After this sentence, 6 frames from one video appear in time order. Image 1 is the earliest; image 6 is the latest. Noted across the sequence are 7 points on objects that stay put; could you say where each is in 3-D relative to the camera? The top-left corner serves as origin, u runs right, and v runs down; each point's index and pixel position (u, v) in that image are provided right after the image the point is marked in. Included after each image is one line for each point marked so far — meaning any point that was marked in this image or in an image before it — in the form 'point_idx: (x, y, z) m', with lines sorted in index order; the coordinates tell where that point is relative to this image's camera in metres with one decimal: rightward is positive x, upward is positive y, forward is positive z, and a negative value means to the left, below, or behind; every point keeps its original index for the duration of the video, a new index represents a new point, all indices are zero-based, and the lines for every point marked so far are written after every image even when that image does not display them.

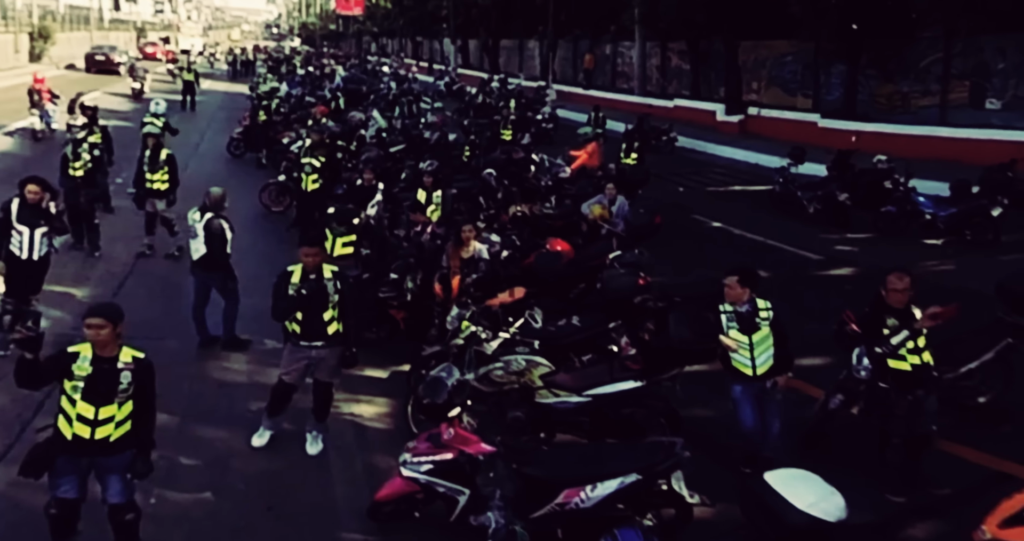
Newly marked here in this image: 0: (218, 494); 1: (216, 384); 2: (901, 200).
0: (-1.8, -1.4, +6.0) m
1: (-2.4, -0.9, +7.9) m
2: (+5.6, +0.9, +13.7) m
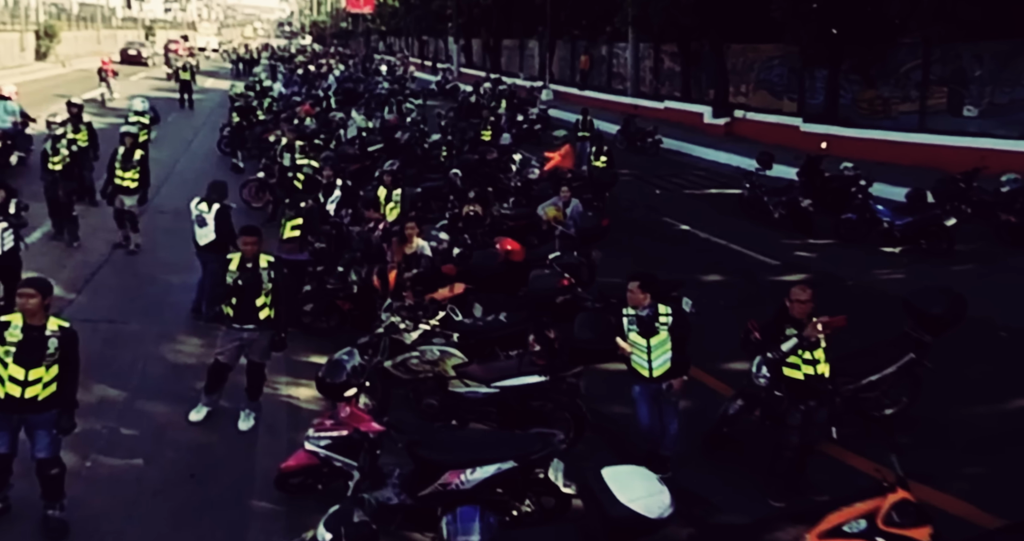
0: (-2.4, -1.3, +6.5) m
1: (-2.9, -0.9, +8.4) m
2: (+5.1, +0.9, +14.0) m
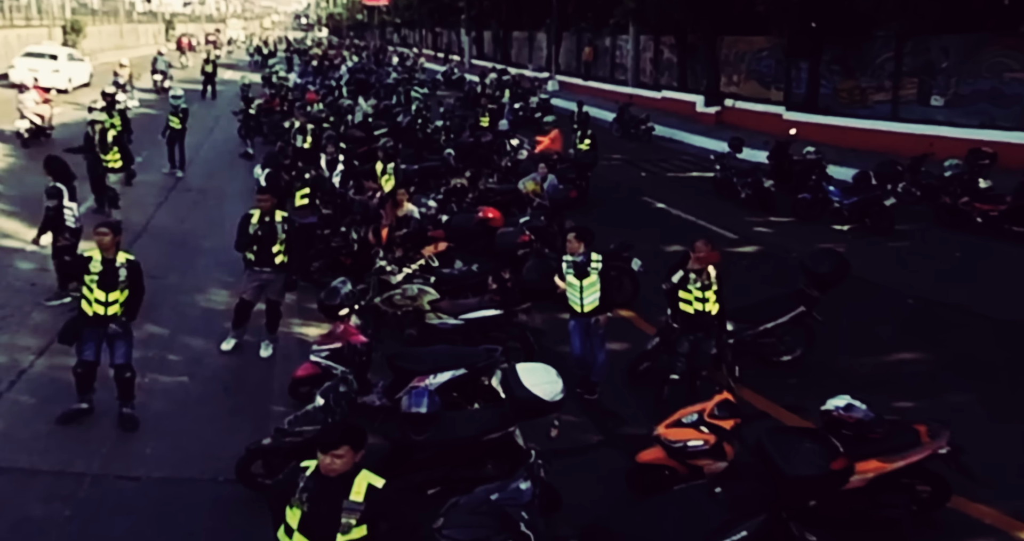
0: (-2.7, -0.9, +8.2) m
1: (-3.2, -0.4, +10.0) m
2: (+4.9, +1.4, +15.6) m
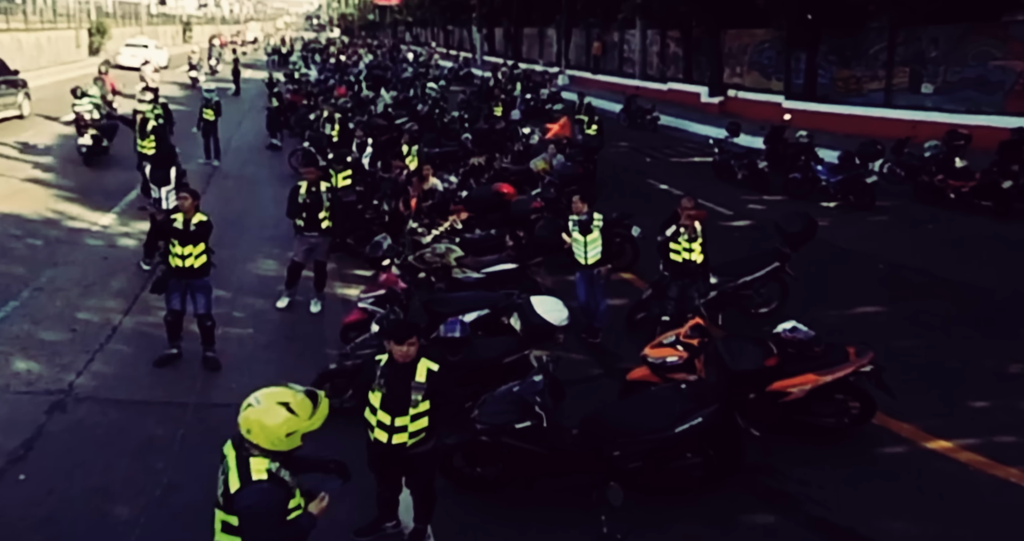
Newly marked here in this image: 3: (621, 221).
0: (-2.5, -0.5, +9.5) m
1: (-3.0, -0.1, +11.4) m
2: (+5.2, +1.8, +16.8) m
3: (+1.3, +0.6, +11.2) m
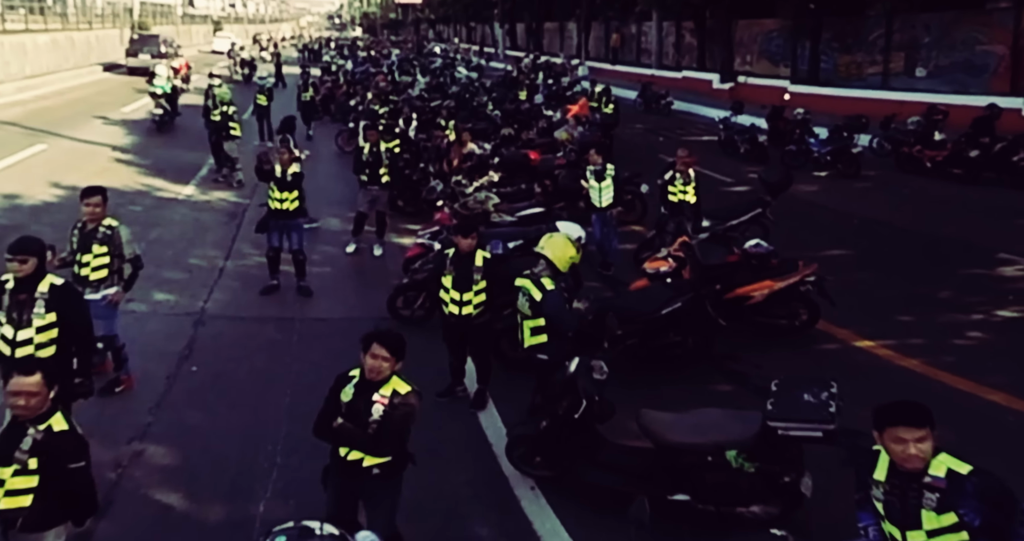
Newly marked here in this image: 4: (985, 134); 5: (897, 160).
0: (-2.2, +0.1, +11.7) m
1: (-2.7, +0.6, +13.6) m
2: (+5.7, +2.5, +18.8) m
3: (+1.6, +1.3, +13.2) m
4: (+8.4, +2.4, +17.0) m
5: (+7.3, +2.1, +18.3) m
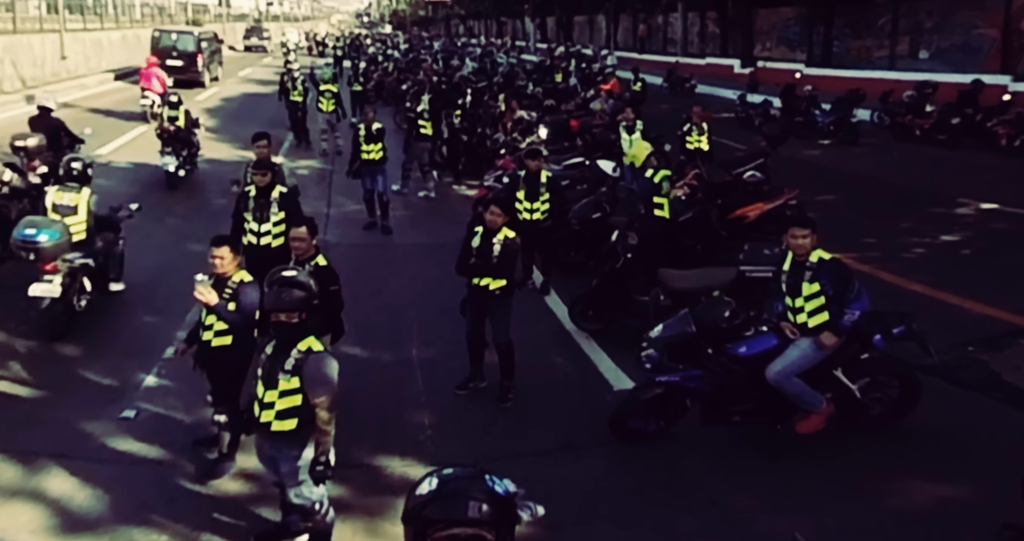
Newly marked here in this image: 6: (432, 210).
0: (-1.5, +1.0, +14.5) m
1: (-1.9, +1.5, +16.4) m
2: (+6.6, +3.5, +21.4) m
3: (+2.4, +2.2, +16.0) m
4: (+9.2, +3.4, +19.5) m
5: (+8.2, +3.1, +20.8) m
6: (-1.2, +1.0, +14.6) m
